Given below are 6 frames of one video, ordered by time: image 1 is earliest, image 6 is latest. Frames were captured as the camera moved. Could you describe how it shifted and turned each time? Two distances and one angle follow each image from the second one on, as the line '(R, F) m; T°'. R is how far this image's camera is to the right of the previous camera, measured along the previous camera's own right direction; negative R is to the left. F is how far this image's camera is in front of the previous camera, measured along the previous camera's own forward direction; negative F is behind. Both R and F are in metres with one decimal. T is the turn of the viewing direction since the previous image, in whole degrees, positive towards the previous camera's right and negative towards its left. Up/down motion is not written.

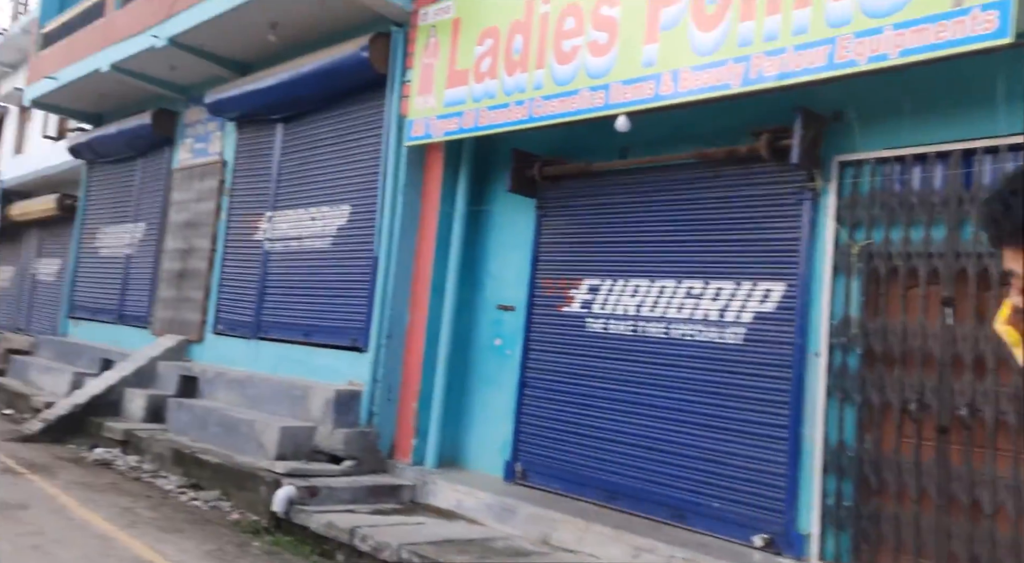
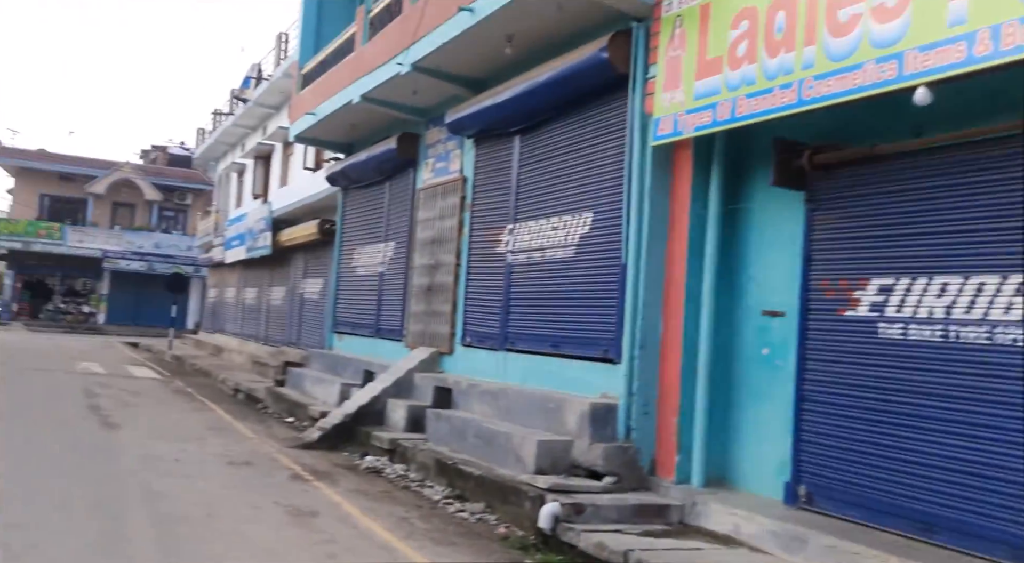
(-0.4, +0.3) m; -16°
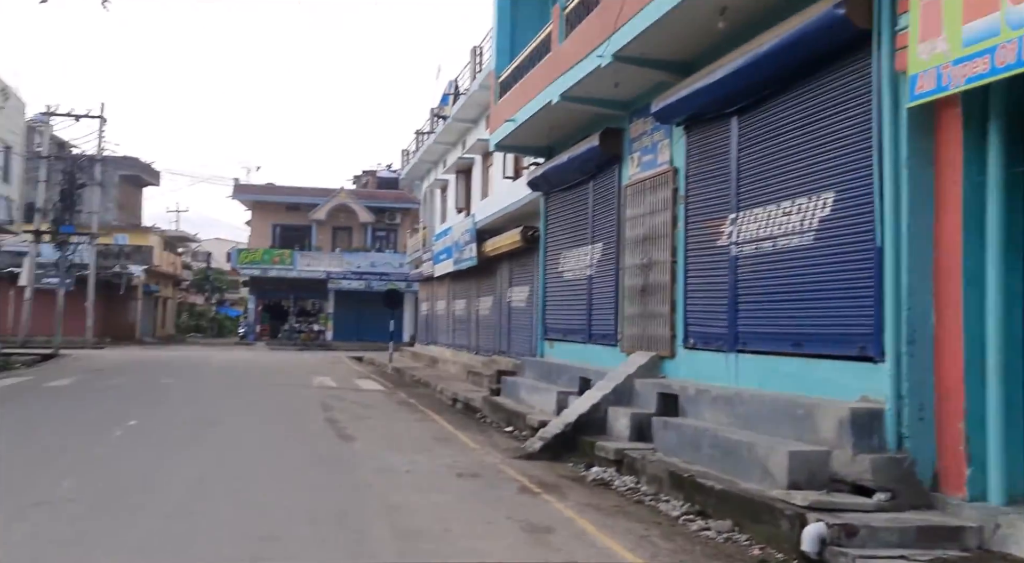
(-0.3, +0.5) m; -14°
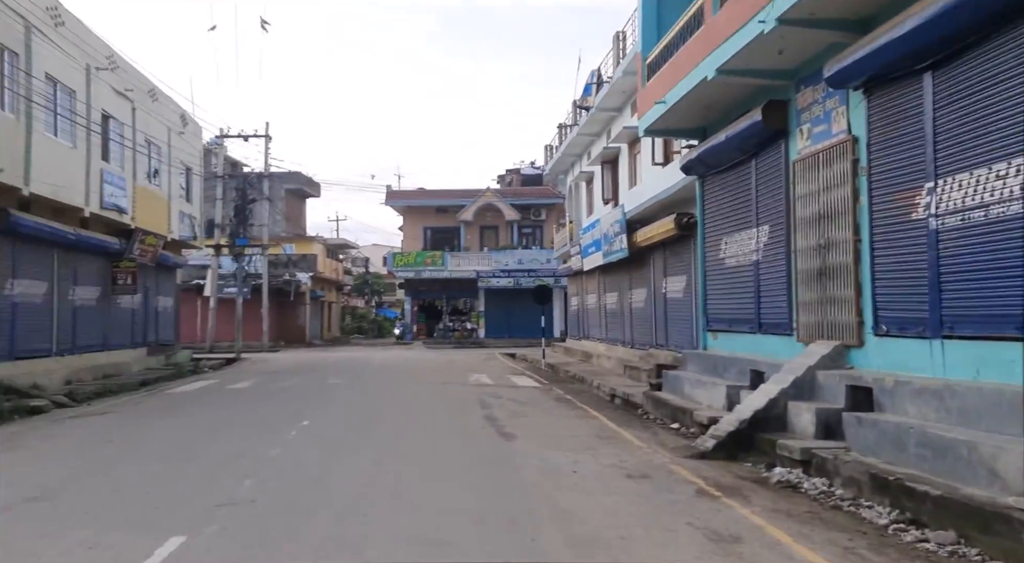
(-0.2, +0.4) m; -11°
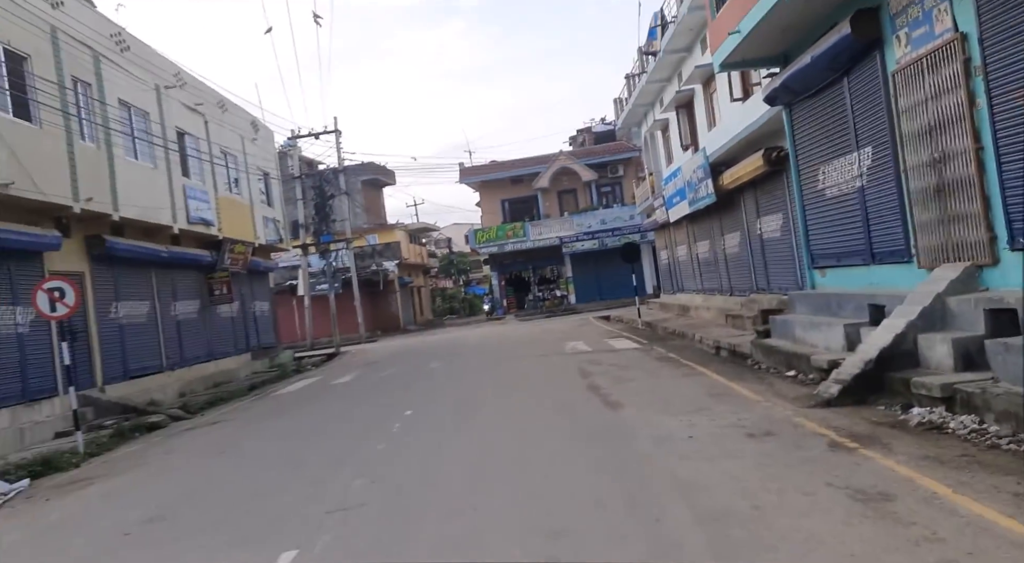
(0.0, +0.4) m; -7°
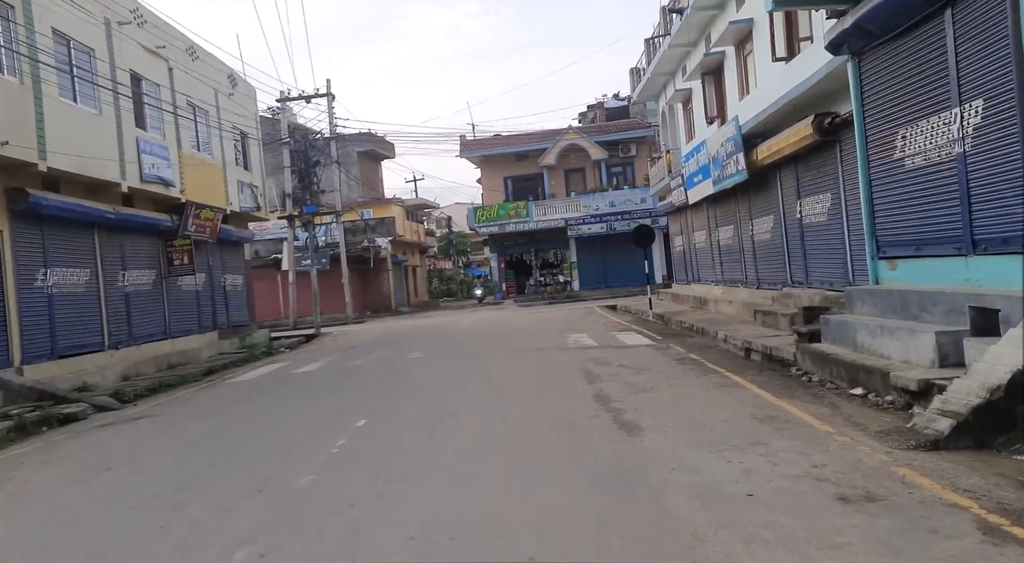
(+0.1, +2.4) m; 0°
